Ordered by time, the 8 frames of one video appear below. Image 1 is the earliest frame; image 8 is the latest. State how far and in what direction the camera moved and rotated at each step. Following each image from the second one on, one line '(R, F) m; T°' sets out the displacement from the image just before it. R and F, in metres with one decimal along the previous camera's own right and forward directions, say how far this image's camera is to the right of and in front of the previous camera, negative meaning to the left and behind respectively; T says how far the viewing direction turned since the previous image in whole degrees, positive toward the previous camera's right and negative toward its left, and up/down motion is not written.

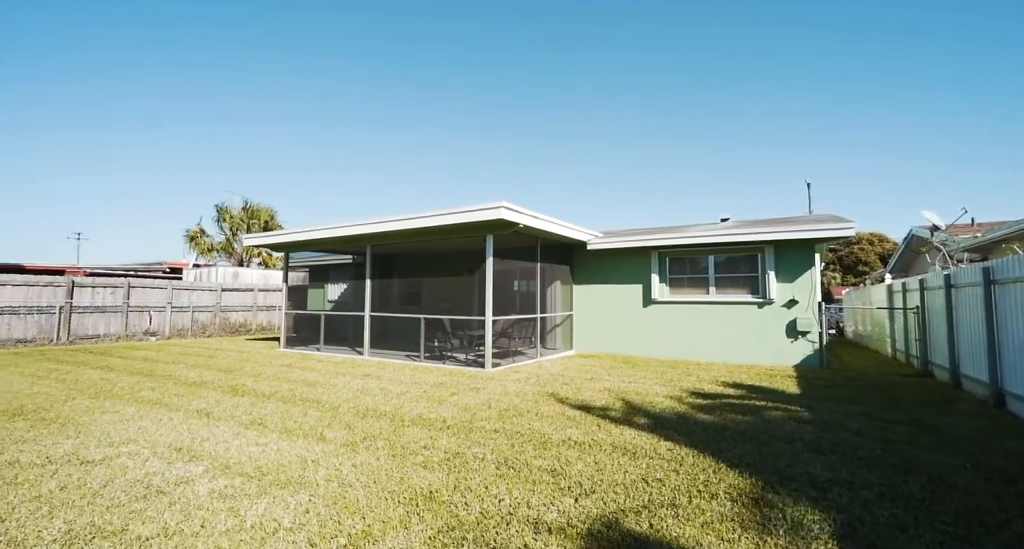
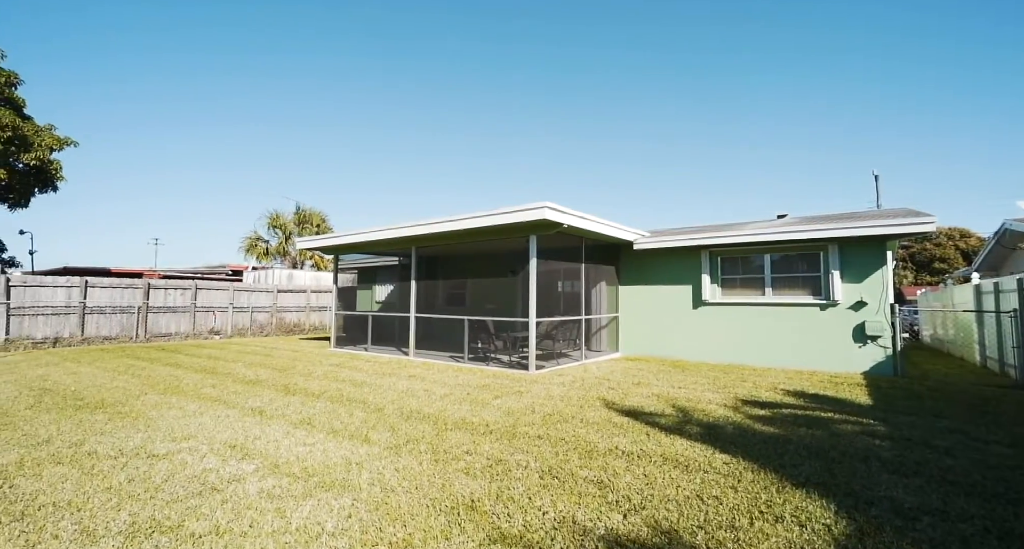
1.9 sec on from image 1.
(0.0, +0.1) m; -5°
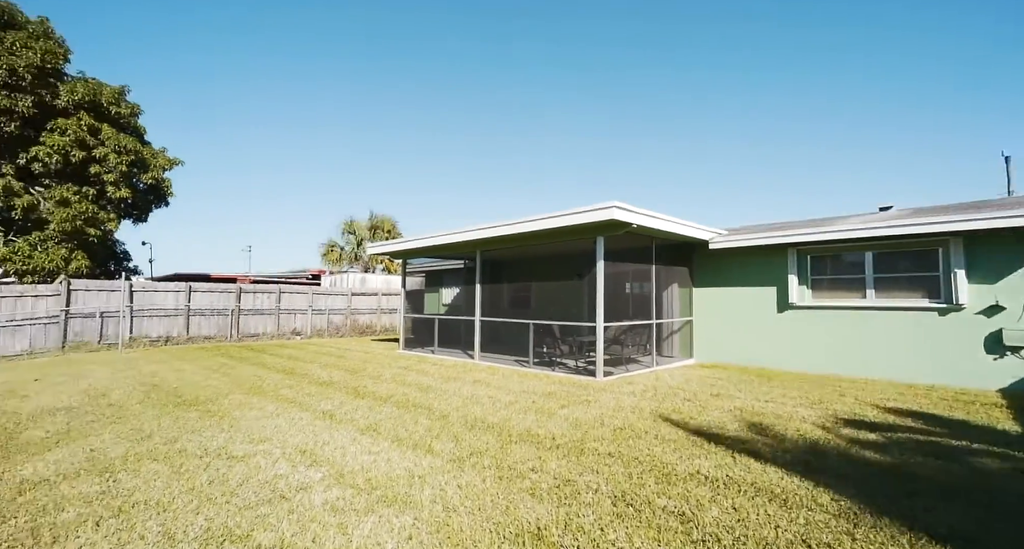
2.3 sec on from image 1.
(0.0, +0.3) m; -7°
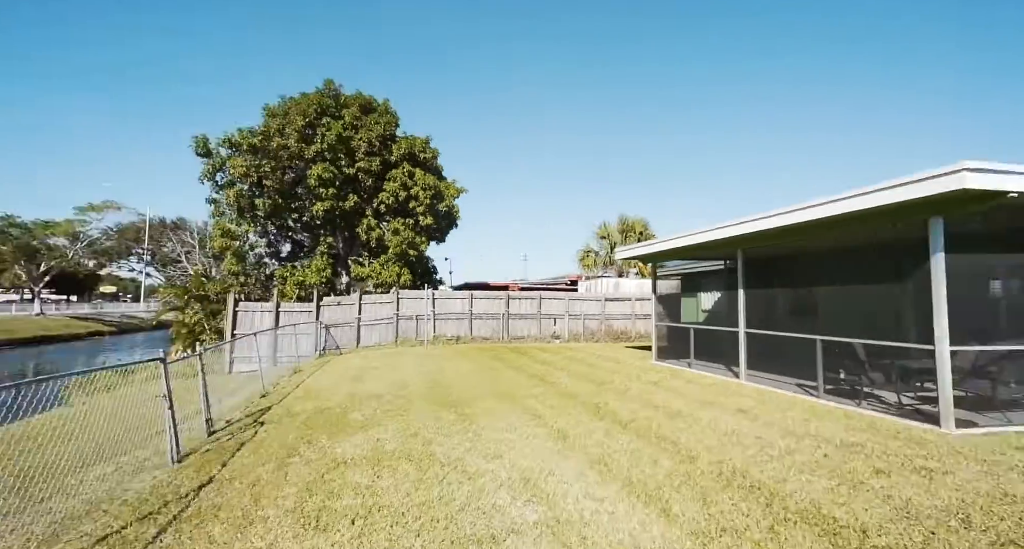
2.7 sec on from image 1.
(0.0, +1.1) m; -27°
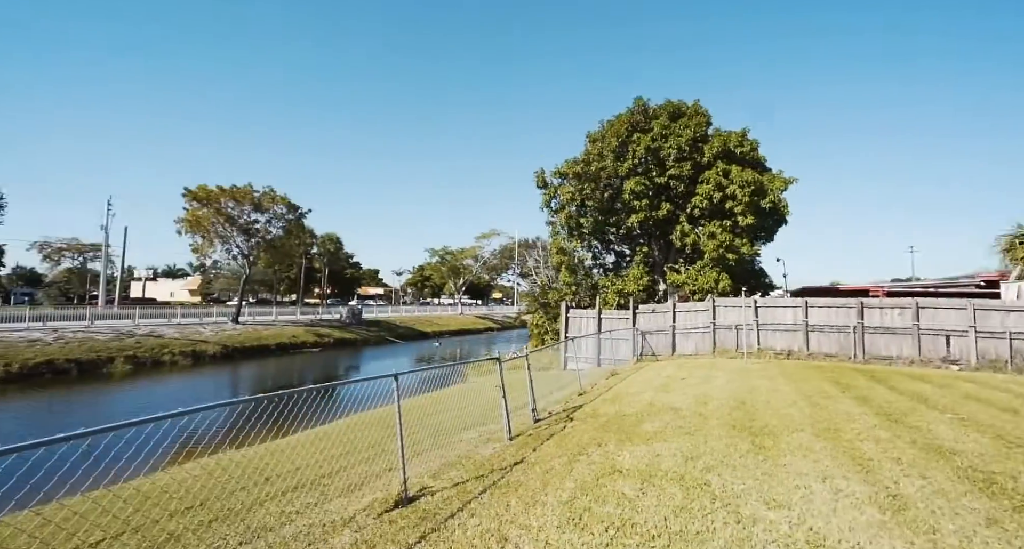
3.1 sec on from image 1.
(+1.2, +0.2) m; -38°
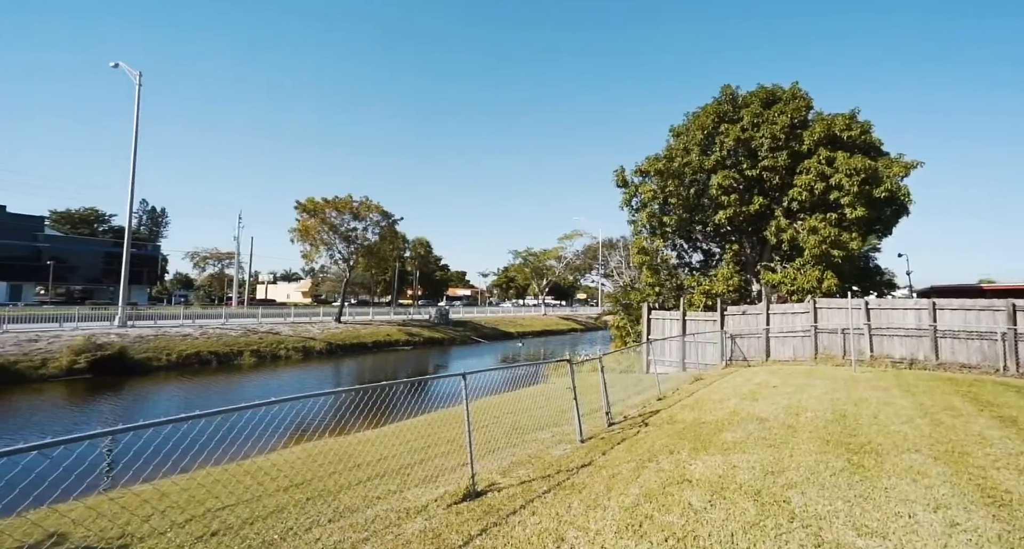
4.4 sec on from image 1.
(+0.7, -0.1) m; -12°
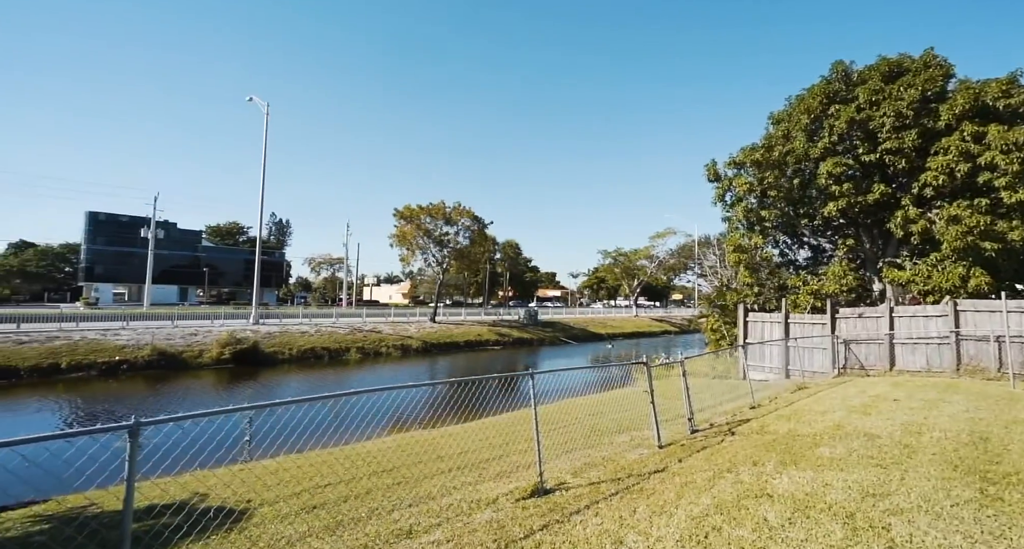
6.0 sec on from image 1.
(+0.8, 0.0) m; -14°
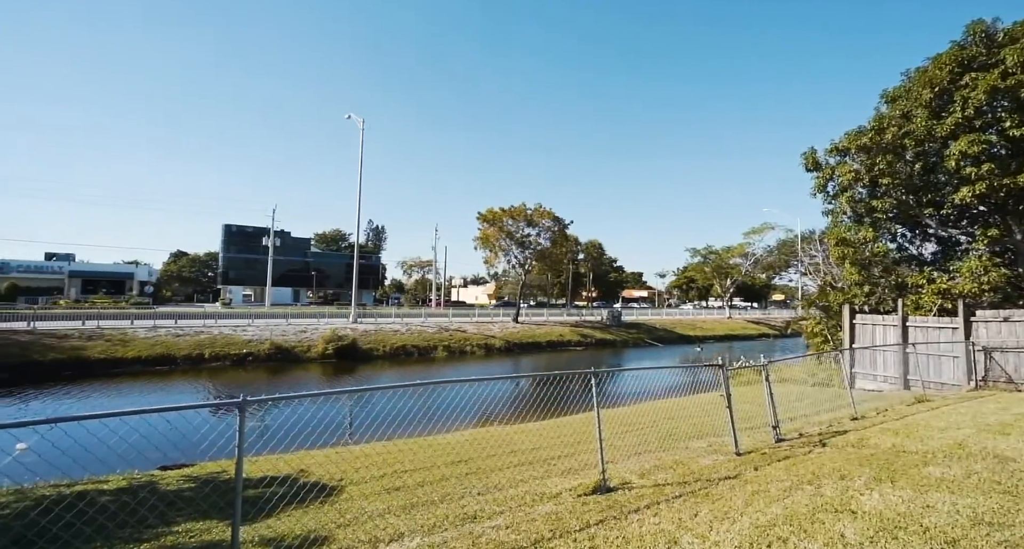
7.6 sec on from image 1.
(+0.8, +0.1) m; -13°
